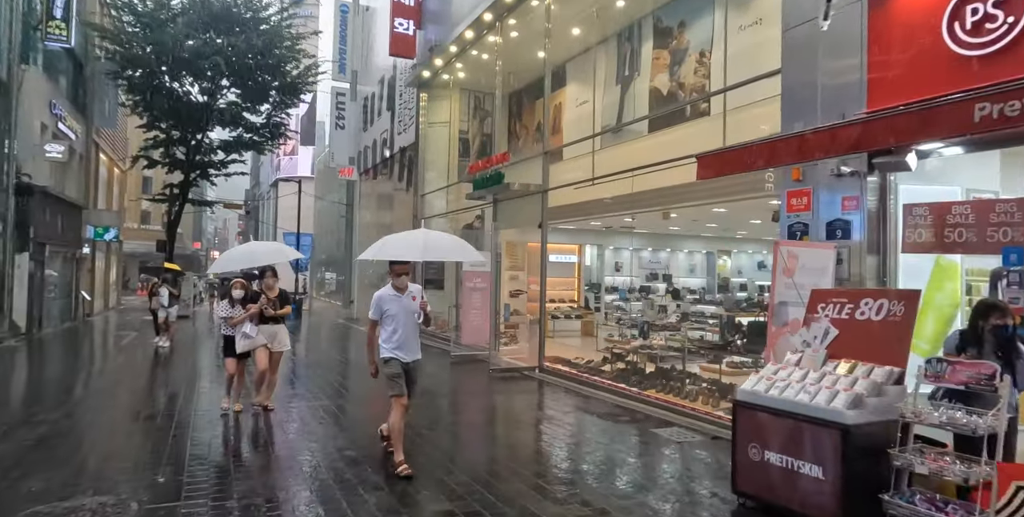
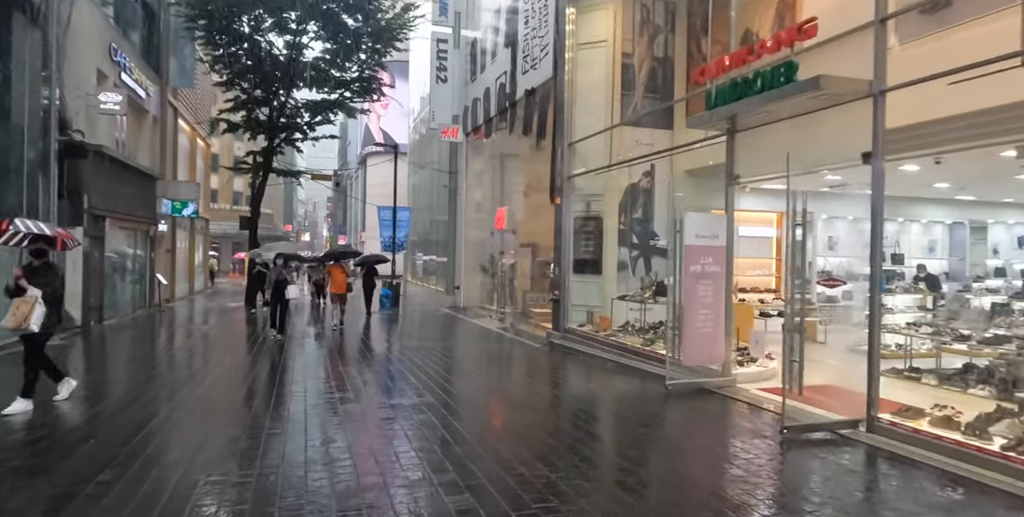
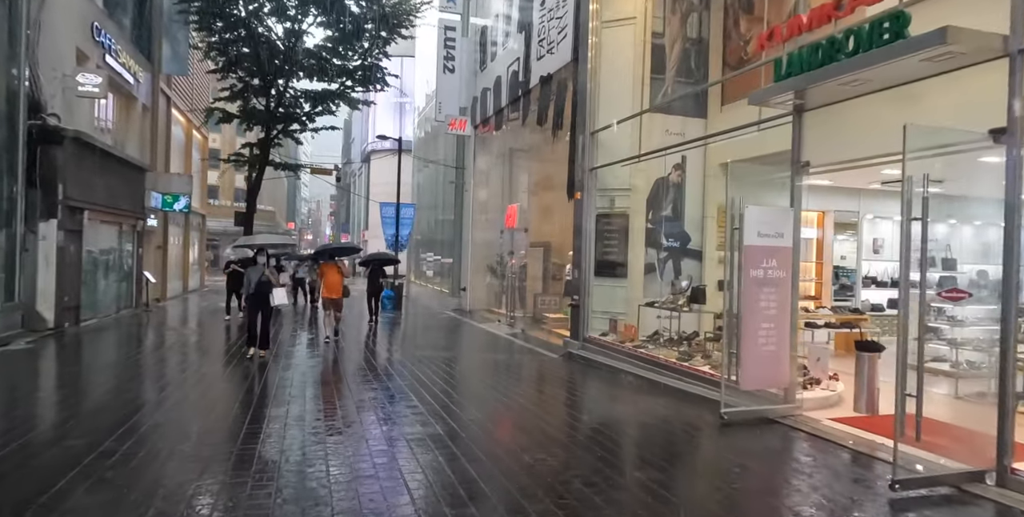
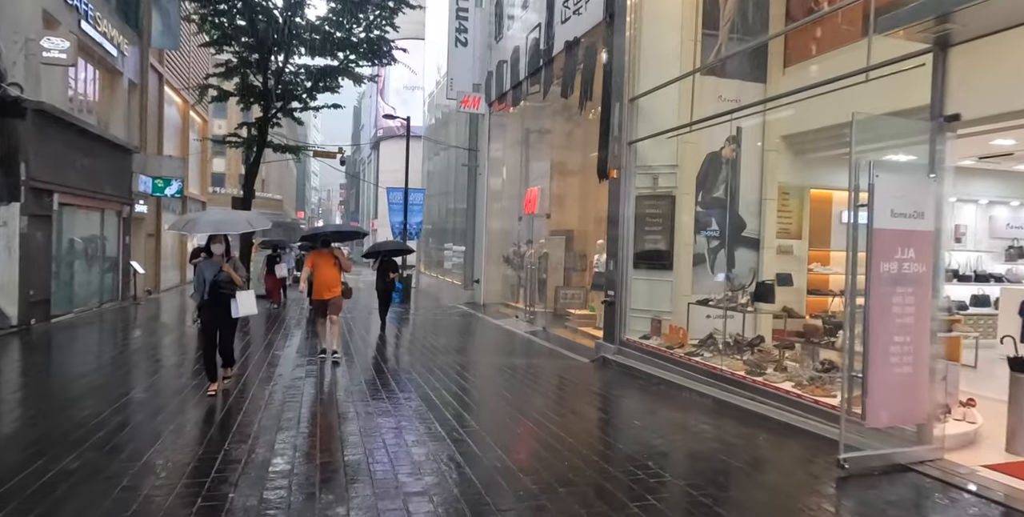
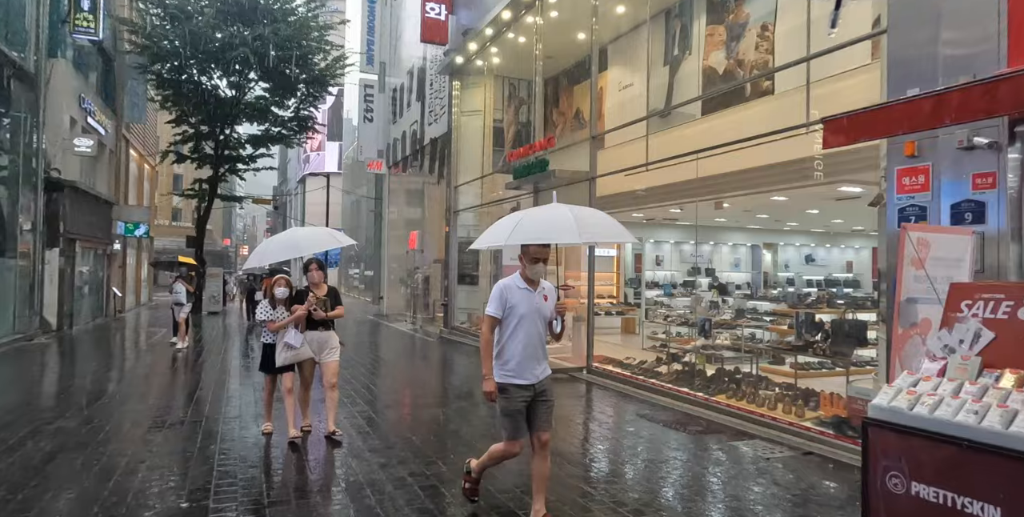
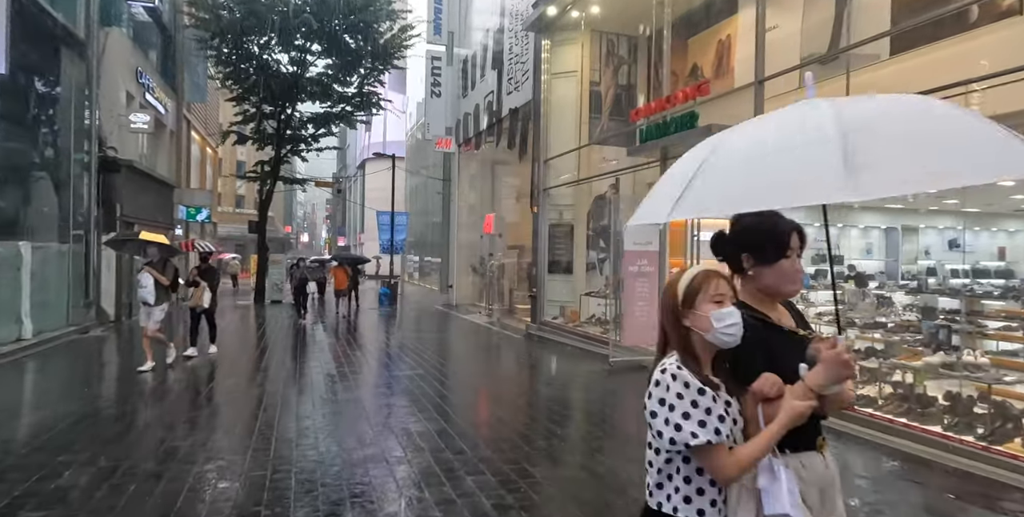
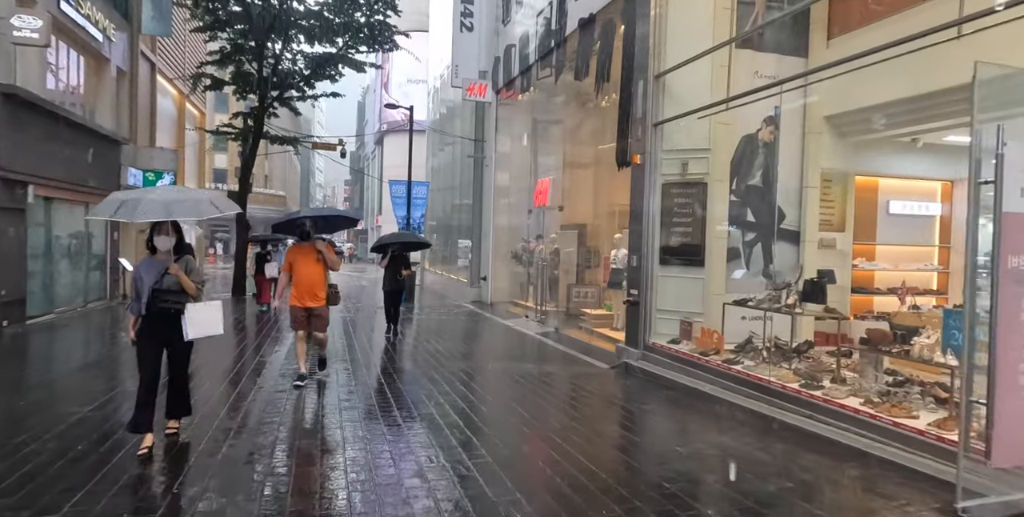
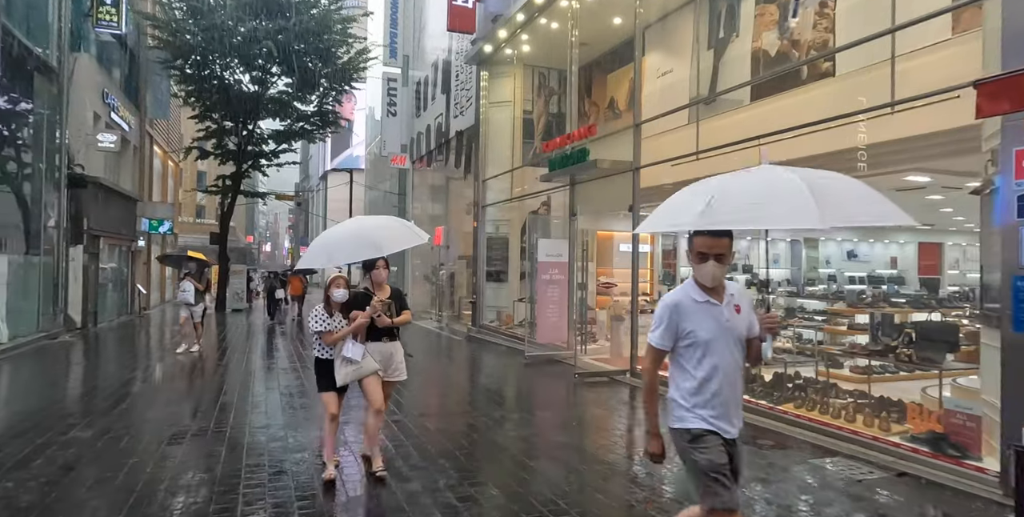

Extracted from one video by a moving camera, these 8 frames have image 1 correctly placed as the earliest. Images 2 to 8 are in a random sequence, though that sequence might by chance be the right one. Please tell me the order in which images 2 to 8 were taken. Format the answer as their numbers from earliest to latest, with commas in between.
5, 8, 6, 2, 3, 4, 7
